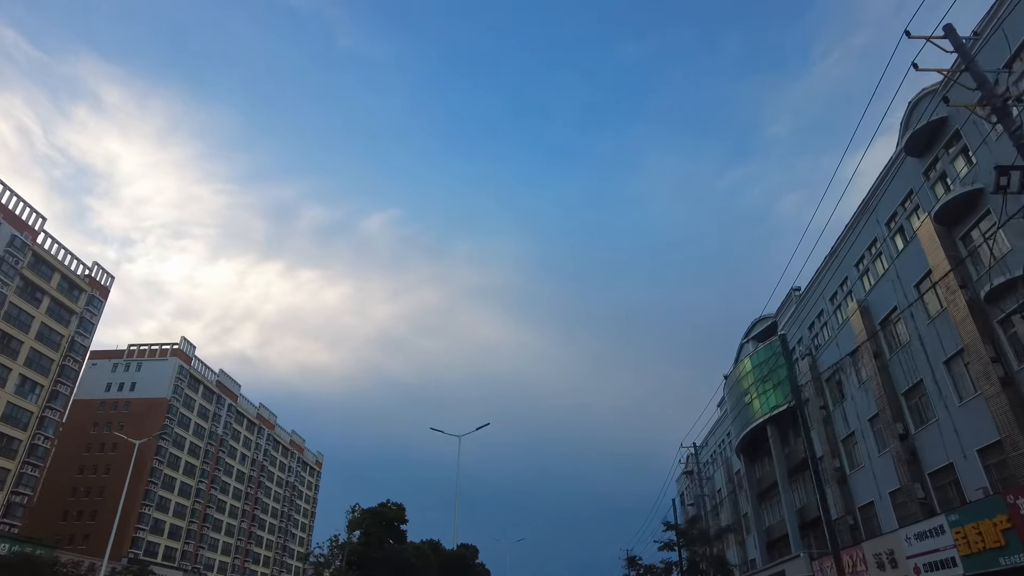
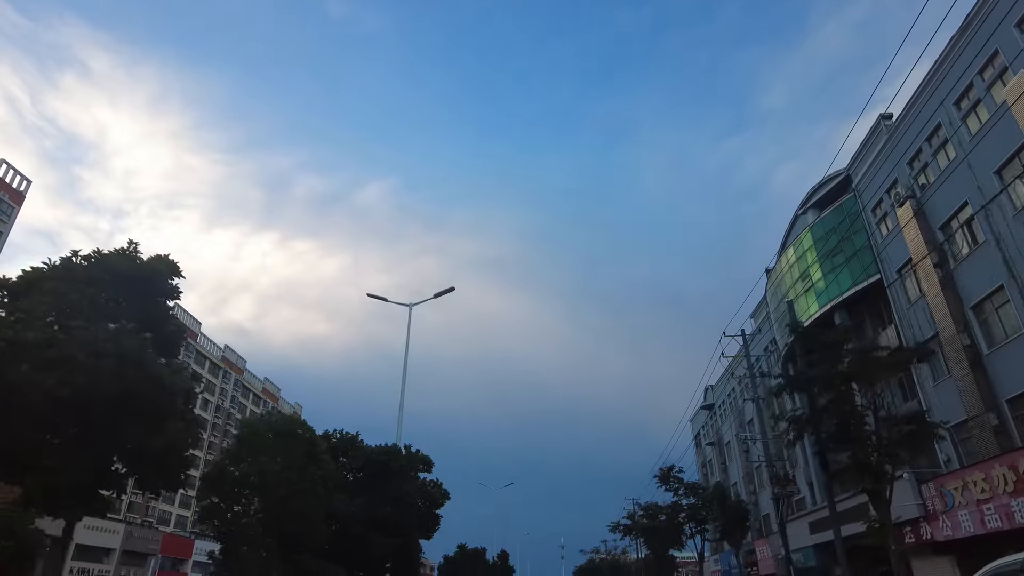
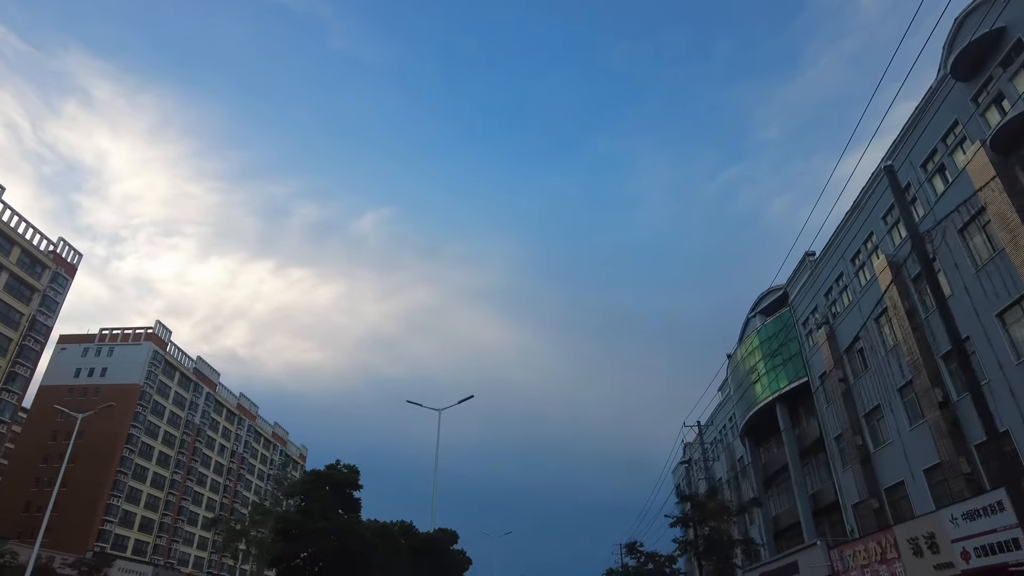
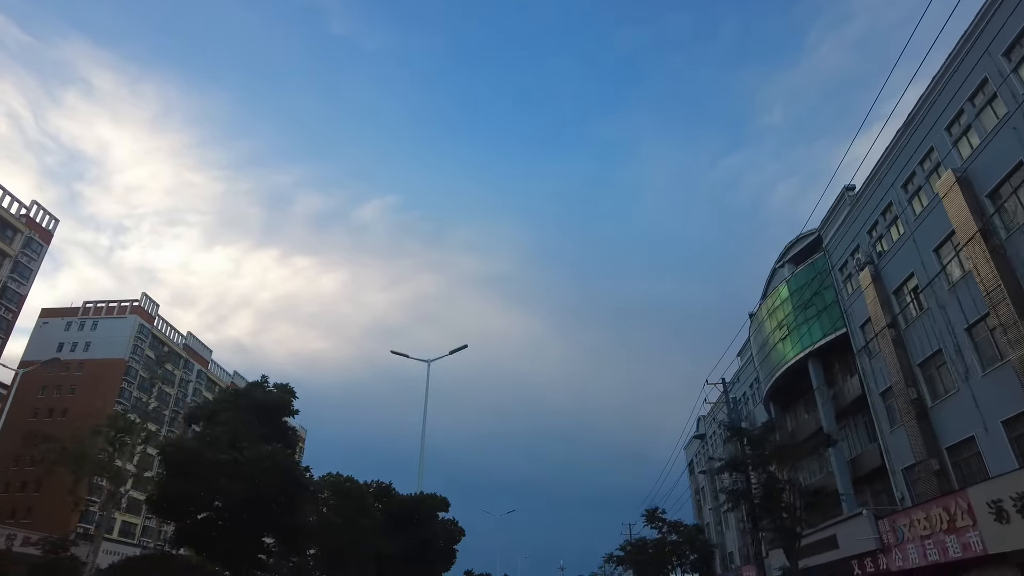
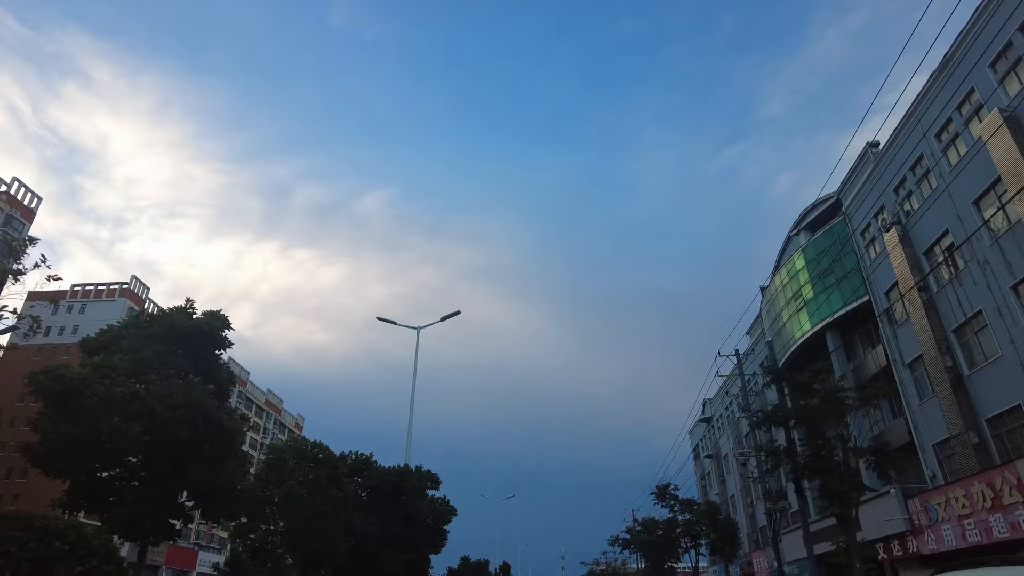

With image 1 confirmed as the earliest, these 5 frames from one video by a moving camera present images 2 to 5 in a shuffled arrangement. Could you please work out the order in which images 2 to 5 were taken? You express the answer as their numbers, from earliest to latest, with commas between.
3, 4, 5, 2
